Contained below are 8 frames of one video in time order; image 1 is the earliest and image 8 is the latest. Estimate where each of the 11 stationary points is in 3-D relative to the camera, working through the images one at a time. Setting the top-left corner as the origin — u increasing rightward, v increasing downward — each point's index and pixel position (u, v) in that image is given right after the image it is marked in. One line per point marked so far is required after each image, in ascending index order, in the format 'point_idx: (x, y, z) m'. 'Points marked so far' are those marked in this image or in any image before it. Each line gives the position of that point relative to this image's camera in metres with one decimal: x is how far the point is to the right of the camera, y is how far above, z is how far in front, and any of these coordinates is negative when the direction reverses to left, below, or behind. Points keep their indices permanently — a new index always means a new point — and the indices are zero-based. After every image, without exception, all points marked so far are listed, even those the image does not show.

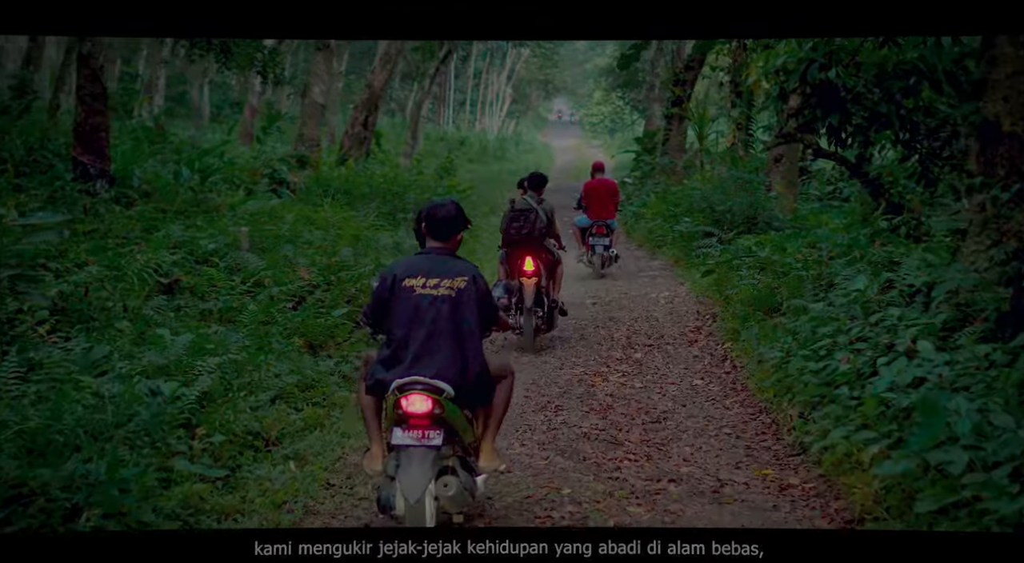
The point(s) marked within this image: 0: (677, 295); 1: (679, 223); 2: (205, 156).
0: (+2.0, -0.2, +14.0) m
1: (+2.7, +0.9, +18.3) m
2: (-4.6, +1.8, +17.4) m
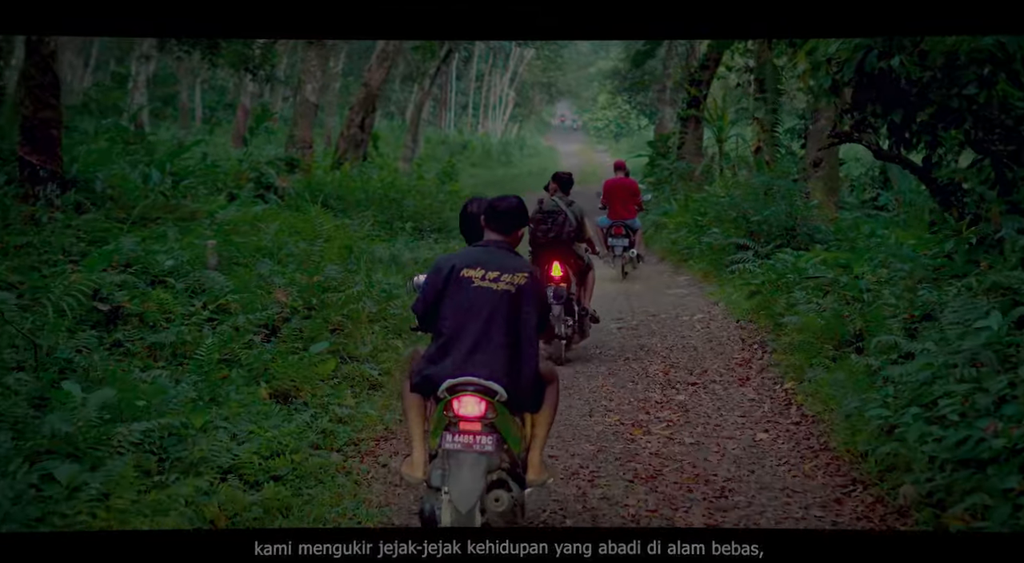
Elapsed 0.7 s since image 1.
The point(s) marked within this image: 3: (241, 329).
0: (+2.1, -0.4, +12.3) m
1: (+2.8, +0.7, +16.6) m
2: (-4.5, +1.6, +15.7) m
3: (-2.2, -0.4, +9.5) m
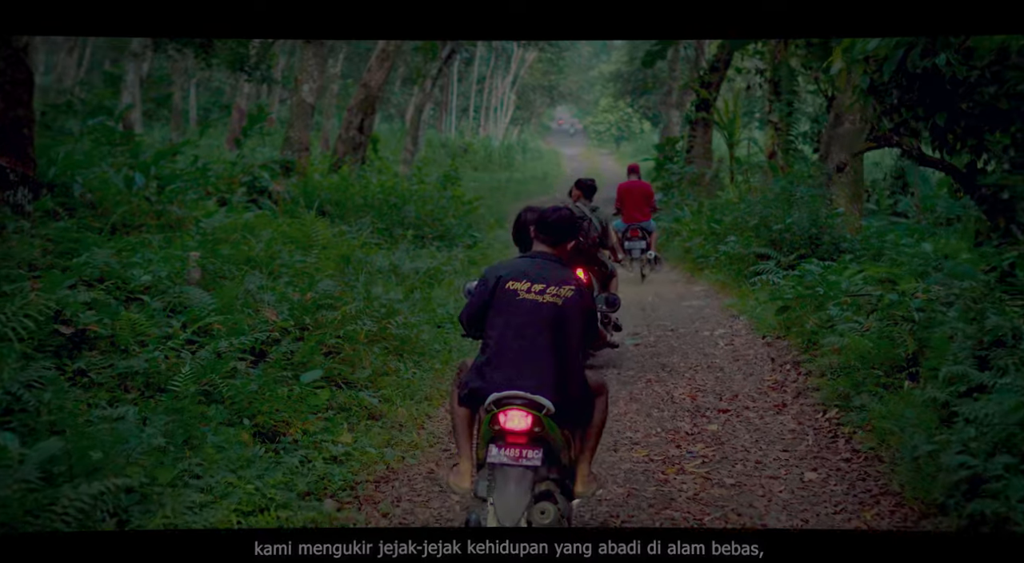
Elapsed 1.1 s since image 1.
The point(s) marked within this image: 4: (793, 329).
0: (+2.2, -0.5, +11.5) m
1: (+2.9, +0.5, +15.8) m
2: (-4.4, +1.5, +14.9) m
3: (-2.2, -0.5, +8.7) m
4: (+2.6, -0.4, +10.6) m
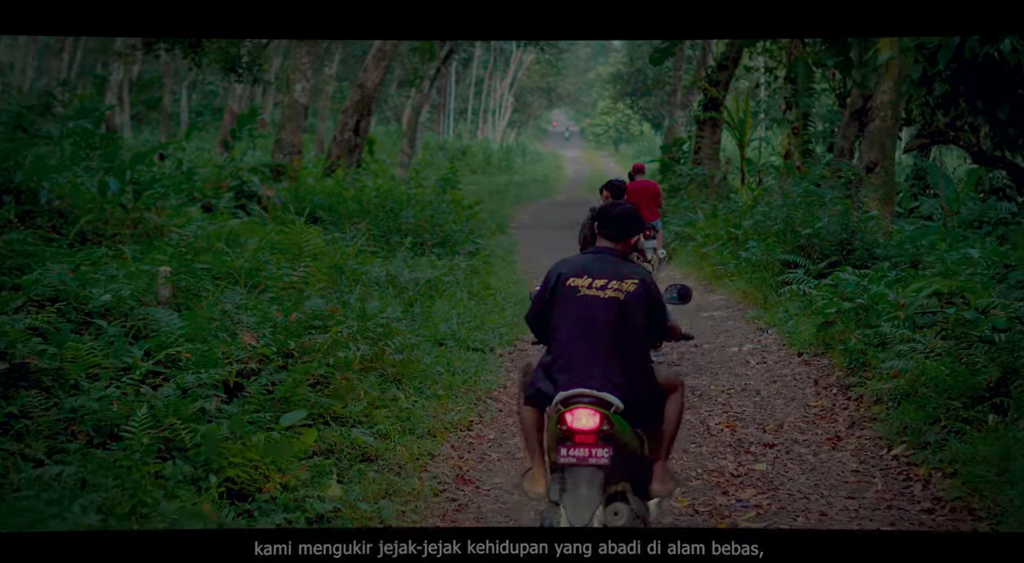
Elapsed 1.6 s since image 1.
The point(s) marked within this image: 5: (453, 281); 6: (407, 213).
0: (+2.3, -0.6, +10.5) m
1: (+3.0, +0.4, +14.8) m
2: (-4.4, +1.4, +13.9) m
3: (-2.1, -0.7, +7.6) m
4: (+2.6, -0.5, +9.6) m
5: (-0.7, 0.0, +13.1) m
6: (-1.5, +1.0, +16.9) m
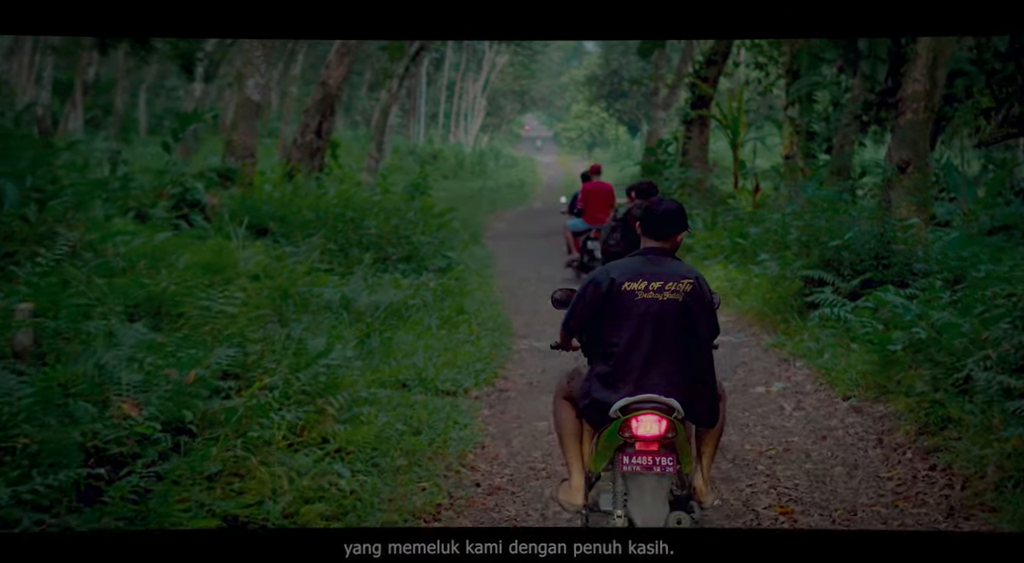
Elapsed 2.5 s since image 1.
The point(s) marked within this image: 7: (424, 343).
0: (+2.2, -0.8, +8.6) m
1: (+2.7, +0.2, +13.0) m
2: (-4.6, +1.1, +11.9) m
3: (-2.2, -0.9, +5.7) m
4: (+2.5, -0.7, +7.7) m
5: (-0.9, -0.2, +11.2) m
6: (-1.9, +0.7, +15.0) m
7: (-0.7, -0.5, +9.7) m
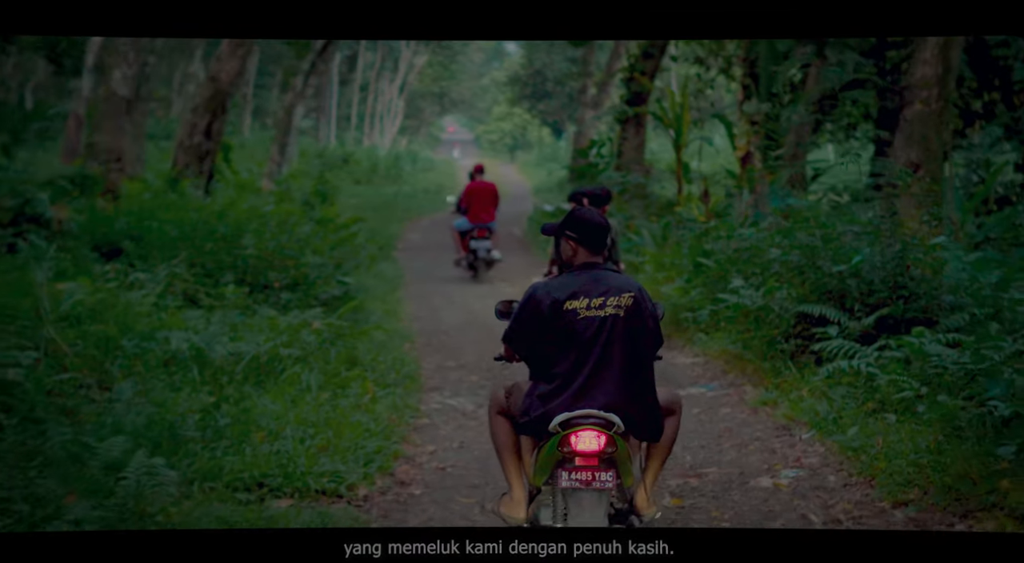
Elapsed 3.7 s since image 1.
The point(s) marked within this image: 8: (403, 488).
0: (+1.7, -1.0, +6.2) m
1: (+1.9, 0.0, +10.6) m
2: (-5.3, +0.8, +9.0) m
3: (-2.4, -1.2, +2.9) m
4: (+2.1, -1.0, +5.3) m
5: (-1.5, -0.5, +8.5) m
6: (-2.8, +0.4, +12.2) m
7: (-1.3, -0.8, +7.1) m
8: (-0.6, -1.1, +6.5) m
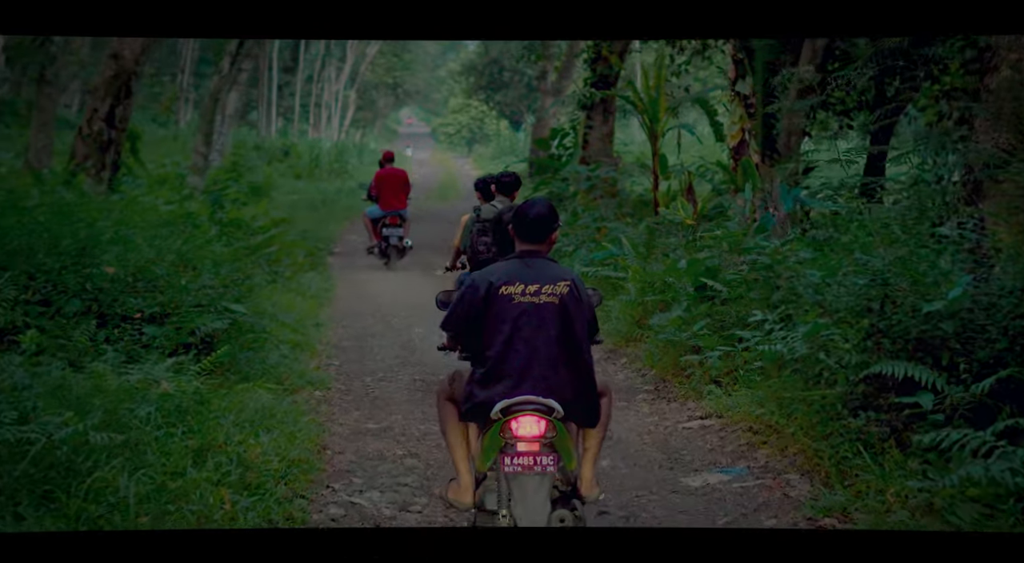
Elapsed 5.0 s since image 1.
0: (+1.4, -1.3, +3.5) m
1: (+1.5, -0.2, +7.9) m
2: (-5.6, +0.5, +6.1) m
3: (-2.6, -1.4, +0.1) m
4: (+1.9, -1.2, +2.6) m
5: (-1.9, -0.7, +5.7) m
6: (-3.2, +0.2, +9.4) m
7: (-1.6, -1.0, +4.3) m
8: (-0.8, -1.4, +3.7) m
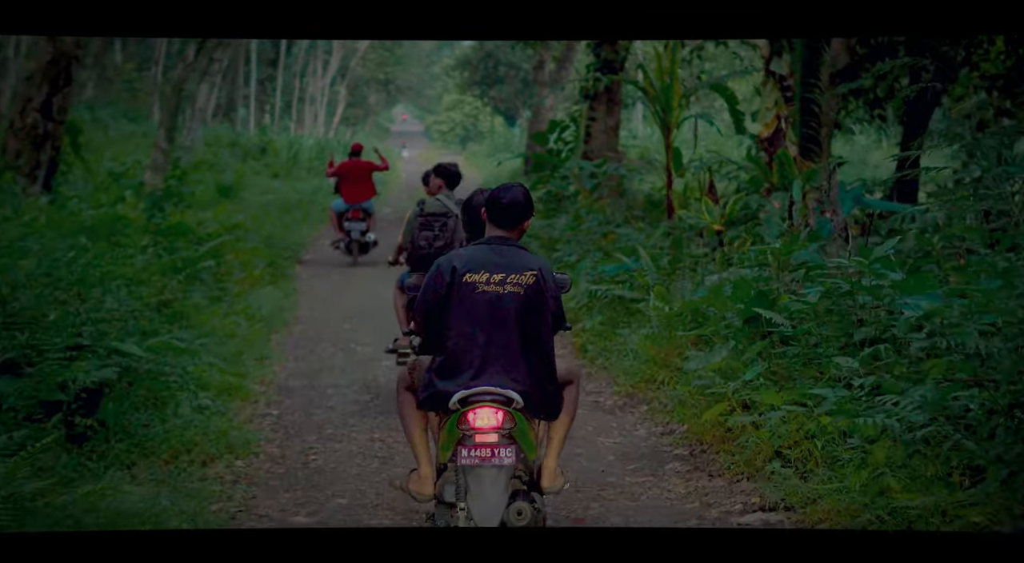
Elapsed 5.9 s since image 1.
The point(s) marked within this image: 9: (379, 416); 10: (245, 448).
0: (+1.4, -1.4, +1.4) m
1: (+1.5, -0.4, +5.8) m
2: (-5.7, +0.4, +3.9) m
3: (-2.6, -1.6, -2.0) m
4: (+1.8, -1.4, +0.5) m
5: (-1.9, -0.9, +3.6) m
6: (-3.3, 0.0, +7.3) m
7: (-1.6, -1.2, +2.2) m
8: (-0.9, -1.5, +1.6) m
9: (-0.8, -0.9, +7.2) m
10: (-1.5, -0.9, +6.2) m
